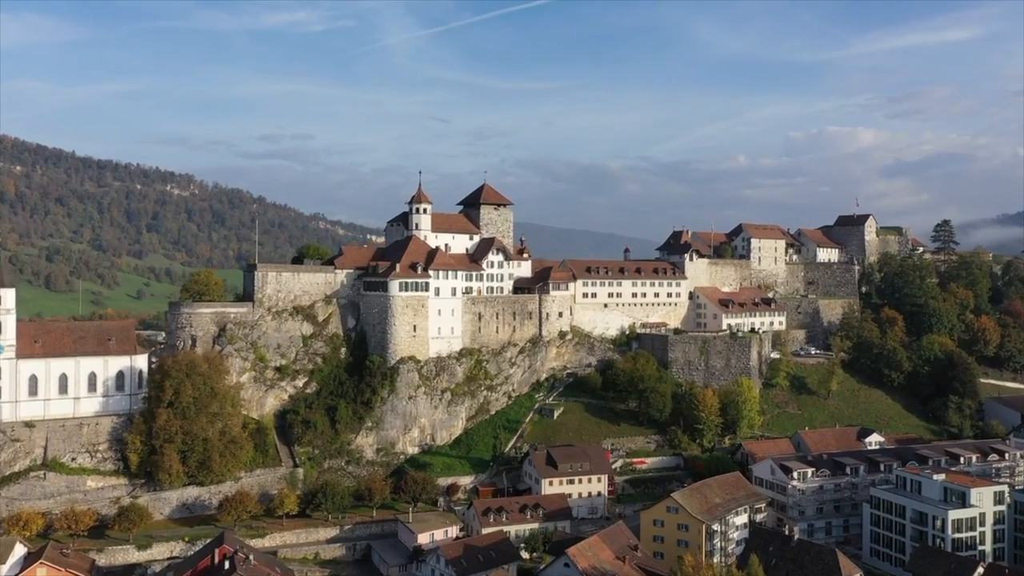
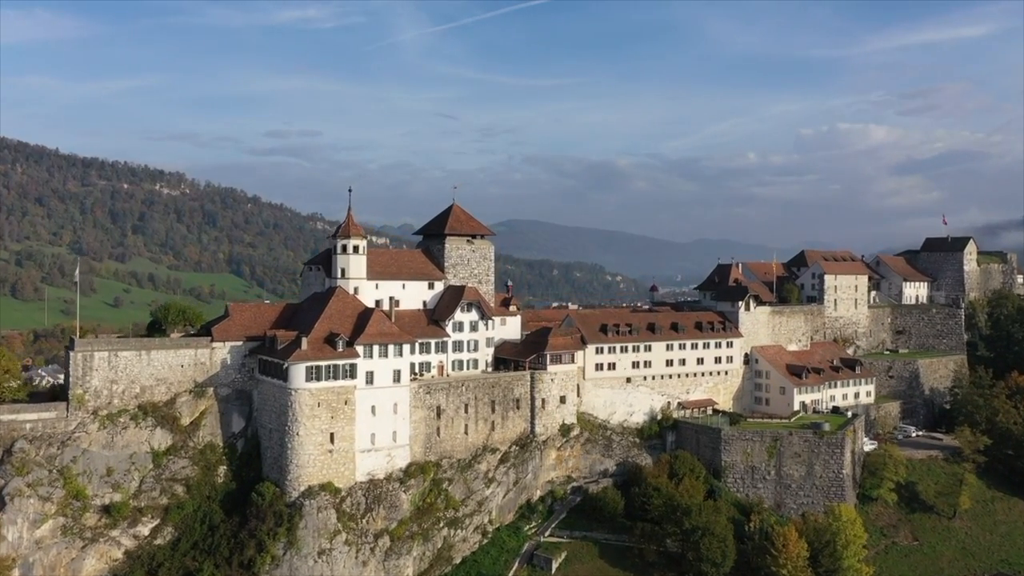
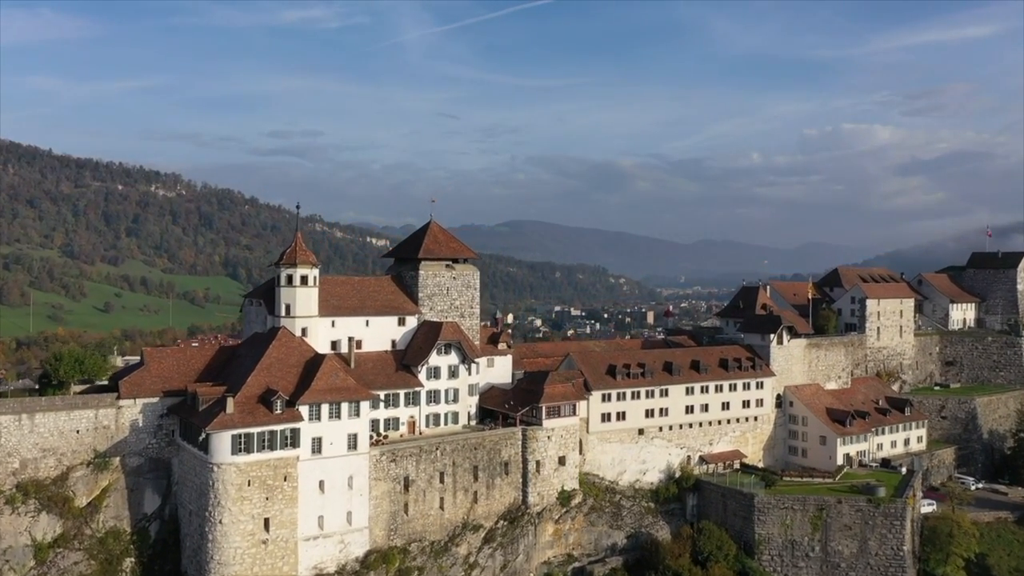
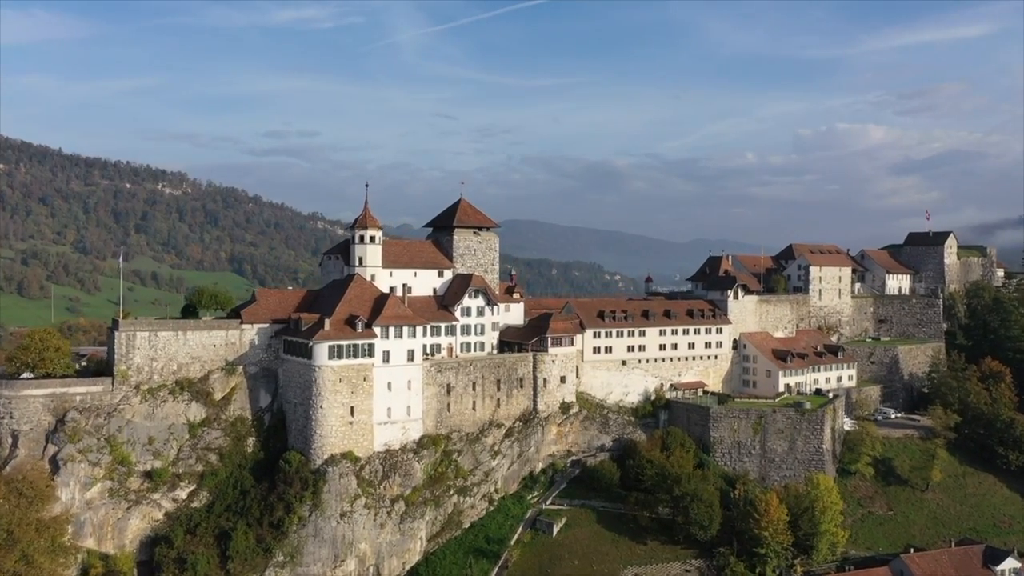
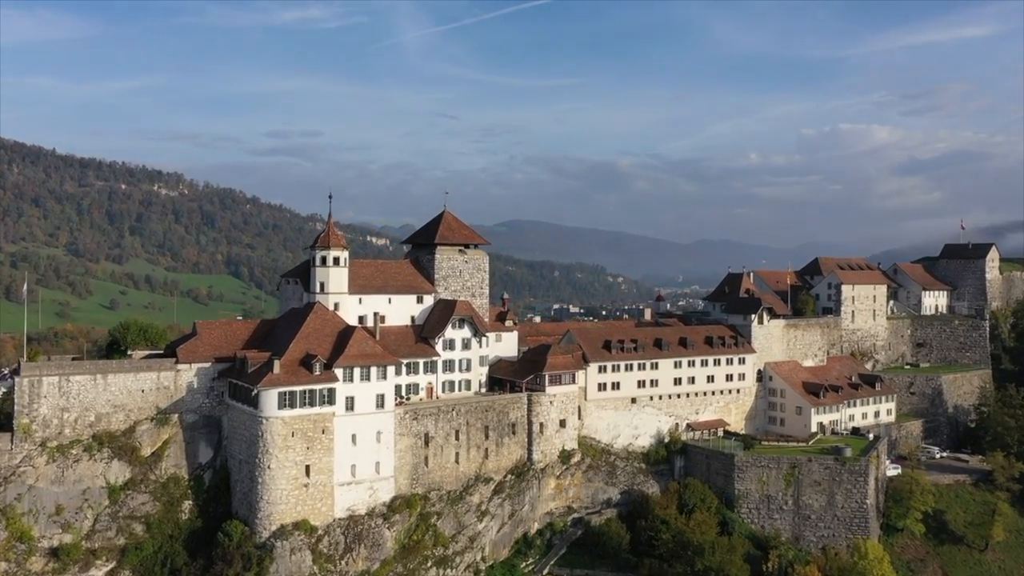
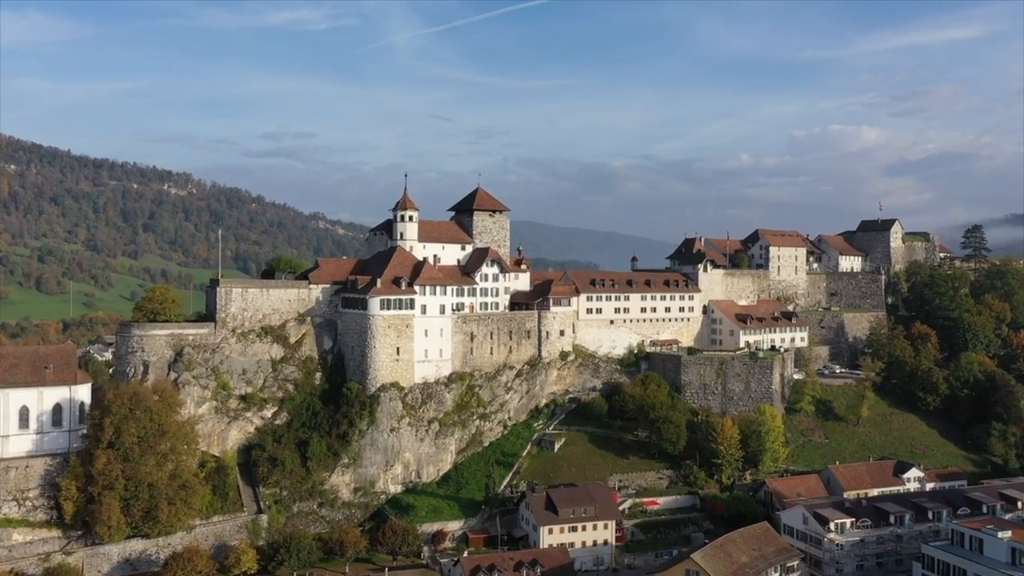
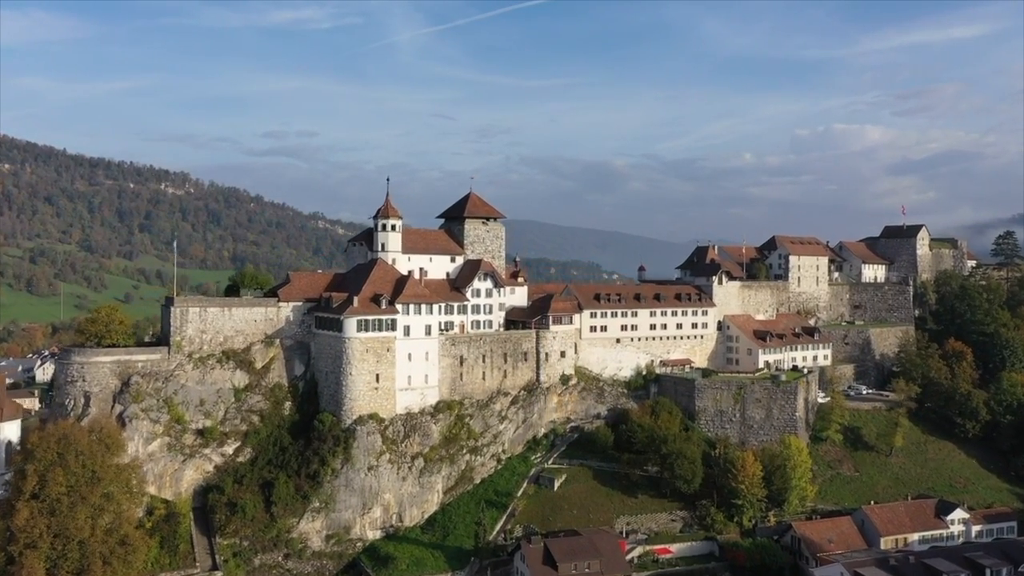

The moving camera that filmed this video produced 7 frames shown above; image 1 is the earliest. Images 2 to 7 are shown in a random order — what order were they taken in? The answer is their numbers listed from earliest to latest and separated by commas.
6, 7, 4, 2, 5, 3
